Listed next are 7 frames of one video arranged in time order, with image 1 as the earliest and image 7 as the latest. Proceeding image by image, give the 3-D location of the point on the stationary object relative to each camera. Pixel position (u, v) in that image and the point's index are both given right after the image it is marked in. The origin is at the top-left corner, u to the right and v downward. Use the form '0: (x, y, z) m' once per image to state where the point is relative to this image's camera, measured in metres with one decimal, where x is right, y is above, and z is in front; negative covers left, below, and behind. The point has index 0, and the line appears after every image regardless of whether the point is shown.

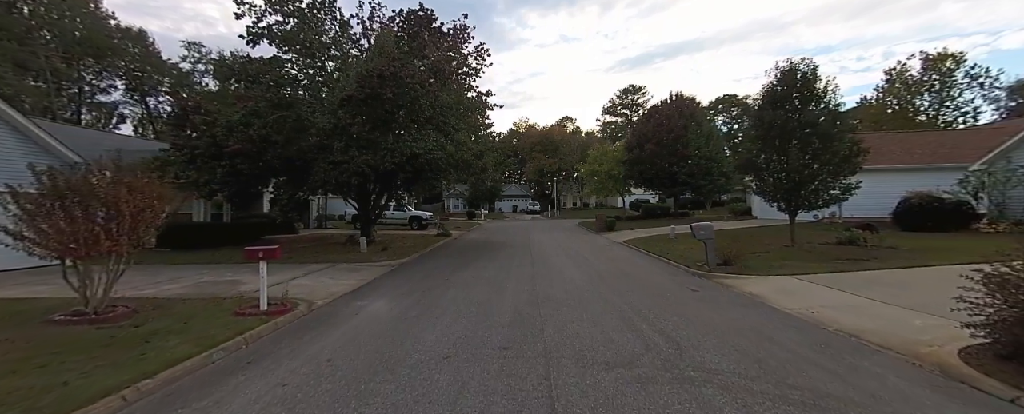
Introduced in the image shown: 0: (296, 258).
0: (-8.5, -2.0, +14.9) m
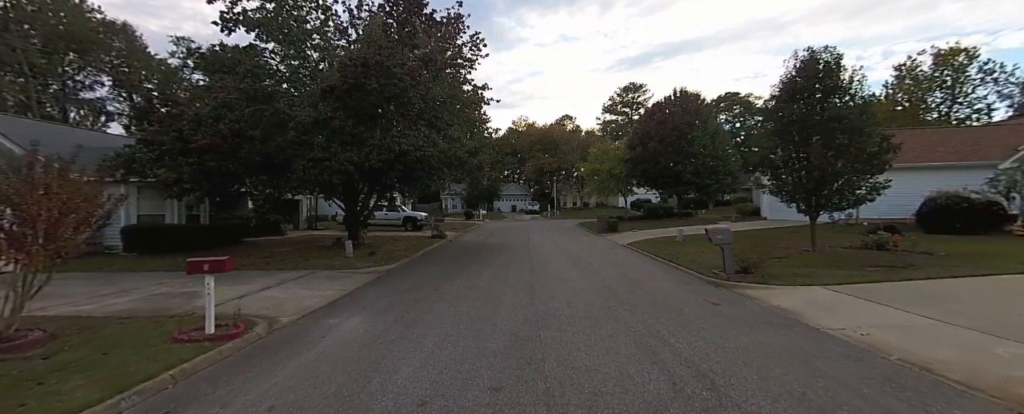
0: (-8.6, -2.1, +13.6) m
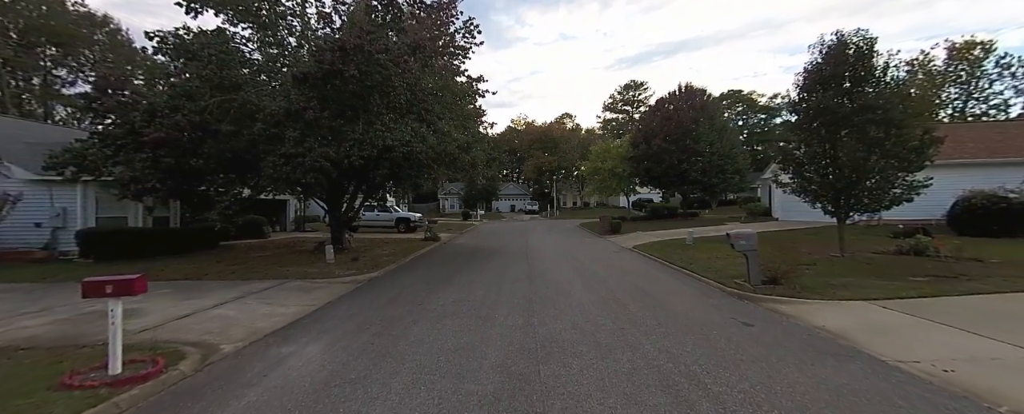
0: (-8.7, -2.1, +12.2) m
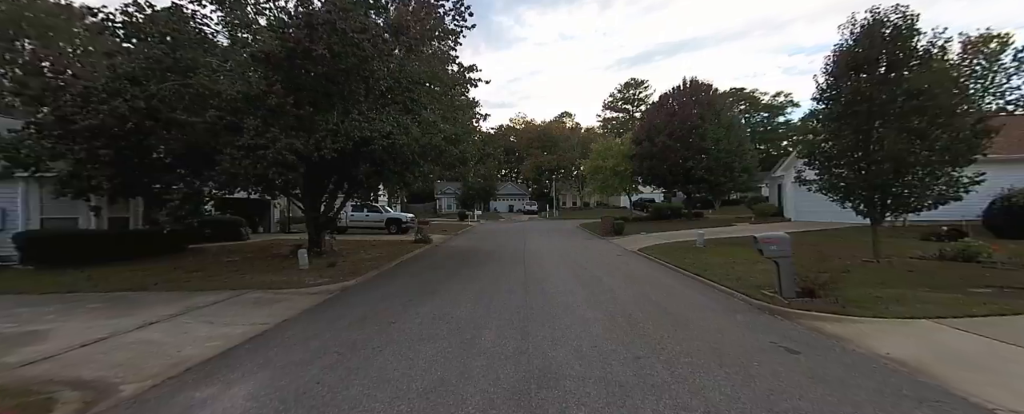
0: (-8.9, -2.1, +10.7) m
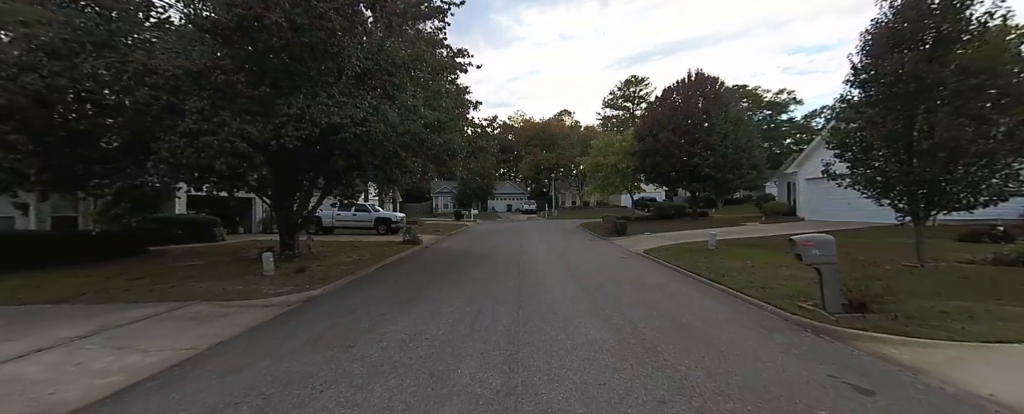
0: (-9.1, -2.1, +9.2) m
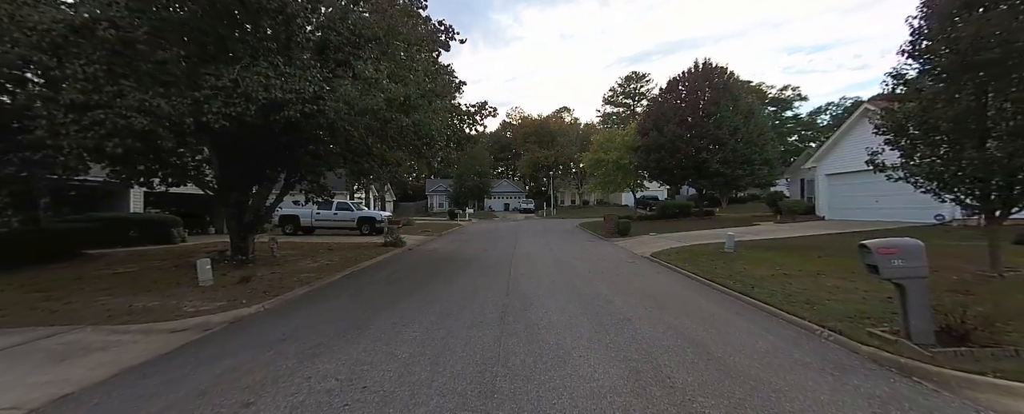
0: (-9.5, -2.0, +7.3) m
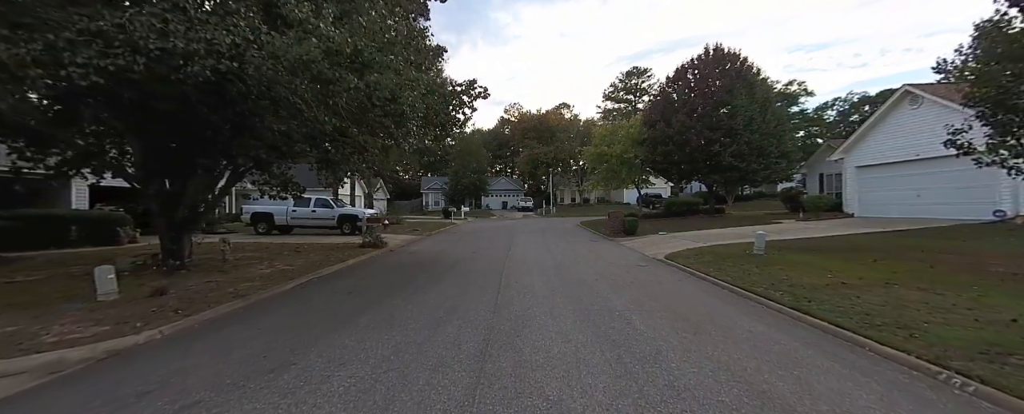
0: (-9.7, -1.8, +5.2) m
